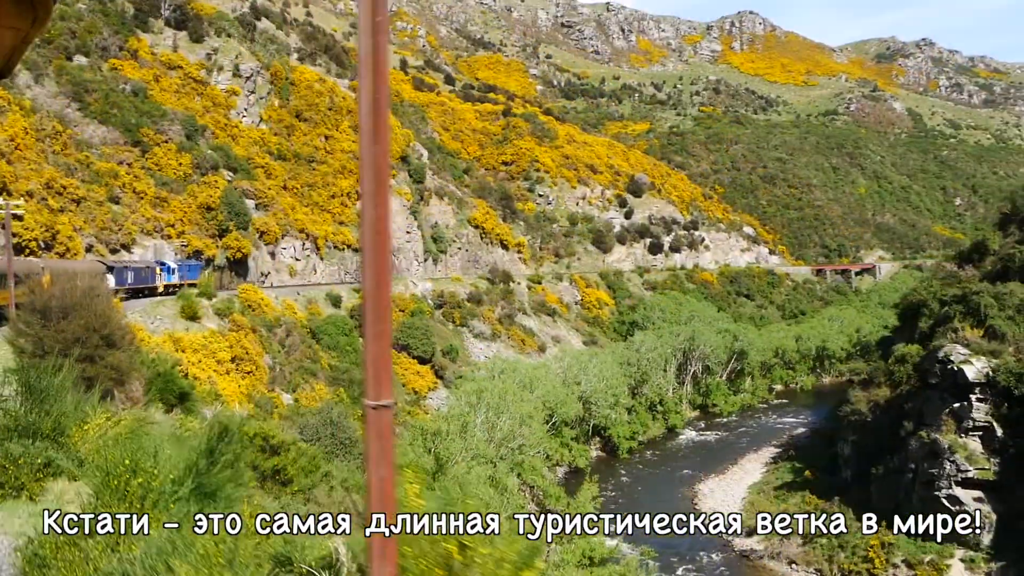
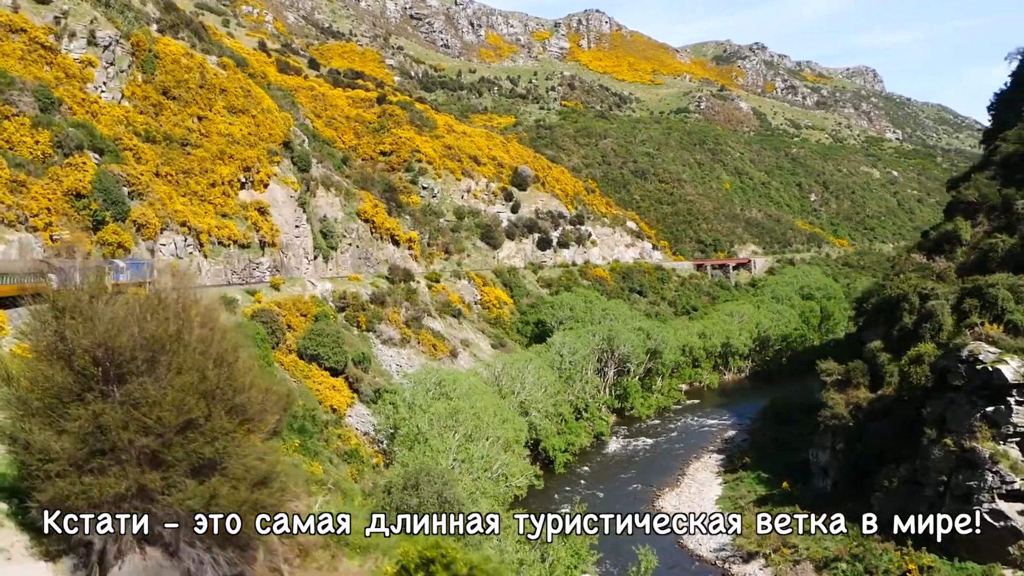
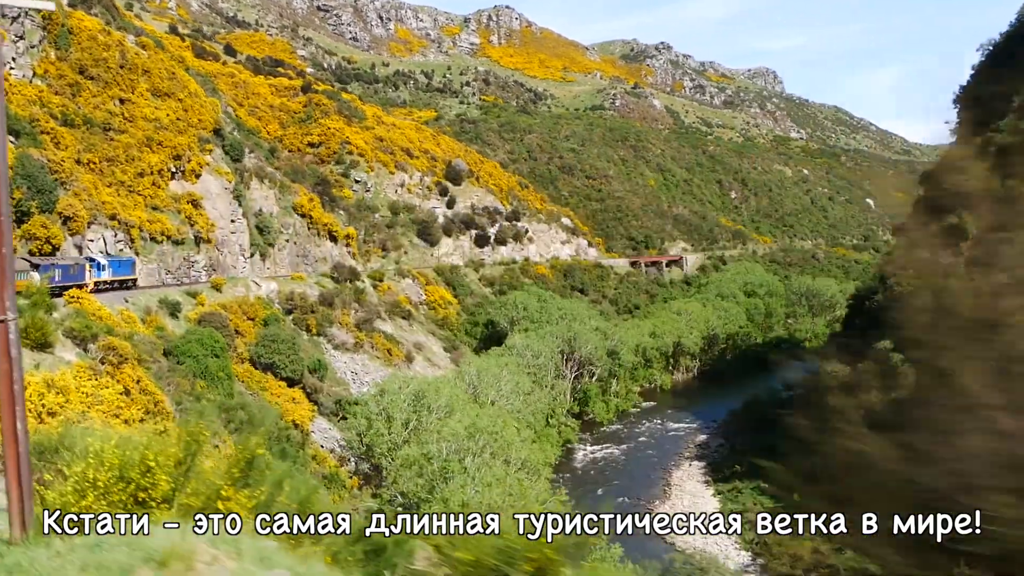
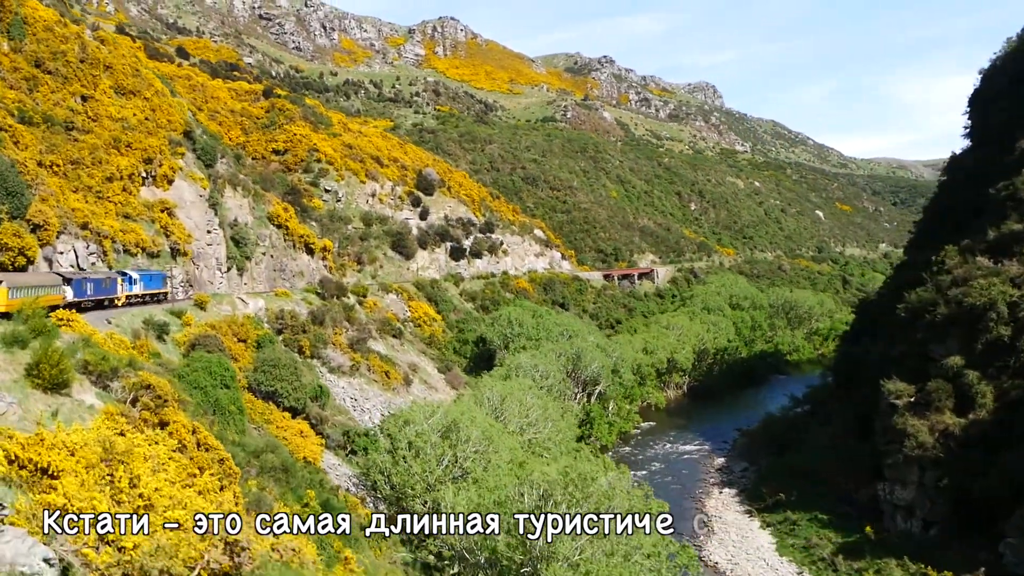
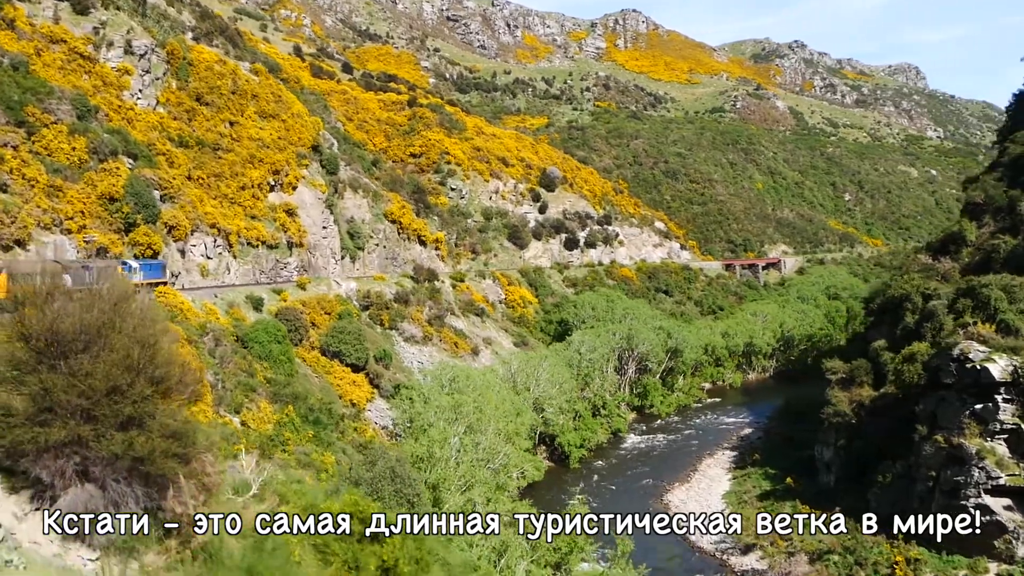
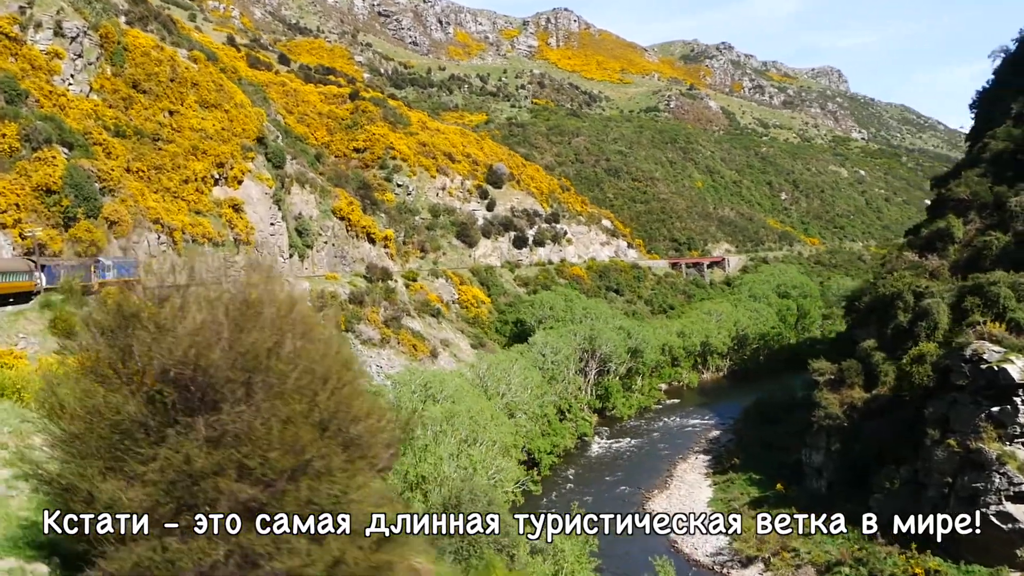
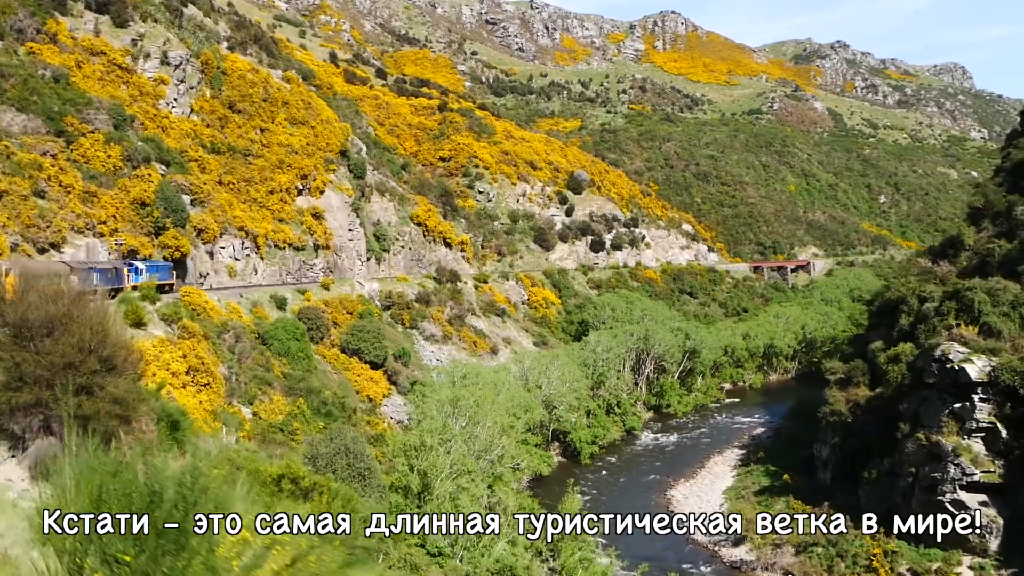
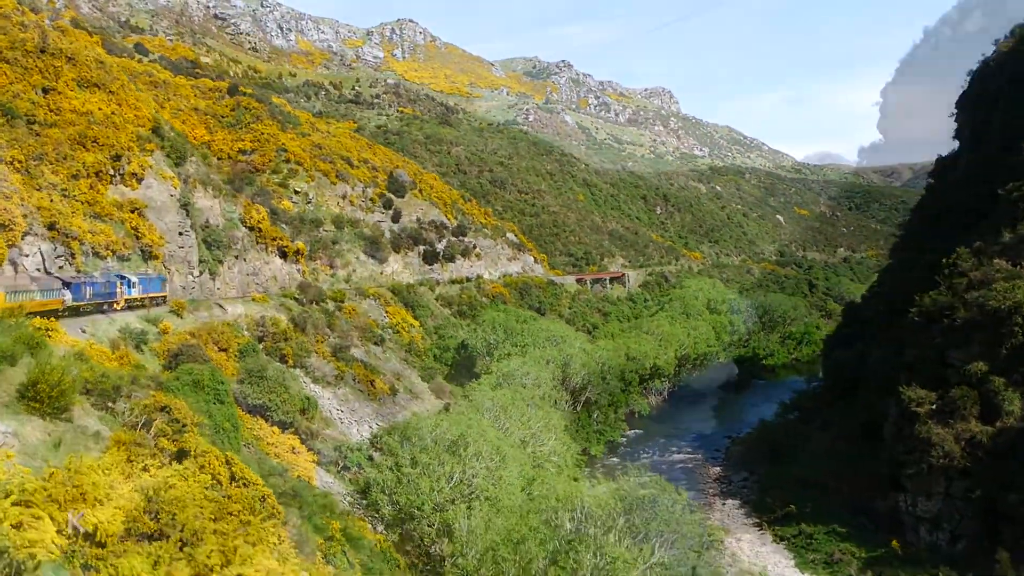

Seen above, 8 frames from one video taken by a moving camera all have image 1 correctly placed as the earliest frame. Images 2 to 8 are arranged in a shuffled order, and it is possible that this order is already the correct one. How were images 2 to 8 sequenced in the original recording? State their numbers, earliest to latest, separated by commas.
7, 5, 2, 6, 3, 4, 8
